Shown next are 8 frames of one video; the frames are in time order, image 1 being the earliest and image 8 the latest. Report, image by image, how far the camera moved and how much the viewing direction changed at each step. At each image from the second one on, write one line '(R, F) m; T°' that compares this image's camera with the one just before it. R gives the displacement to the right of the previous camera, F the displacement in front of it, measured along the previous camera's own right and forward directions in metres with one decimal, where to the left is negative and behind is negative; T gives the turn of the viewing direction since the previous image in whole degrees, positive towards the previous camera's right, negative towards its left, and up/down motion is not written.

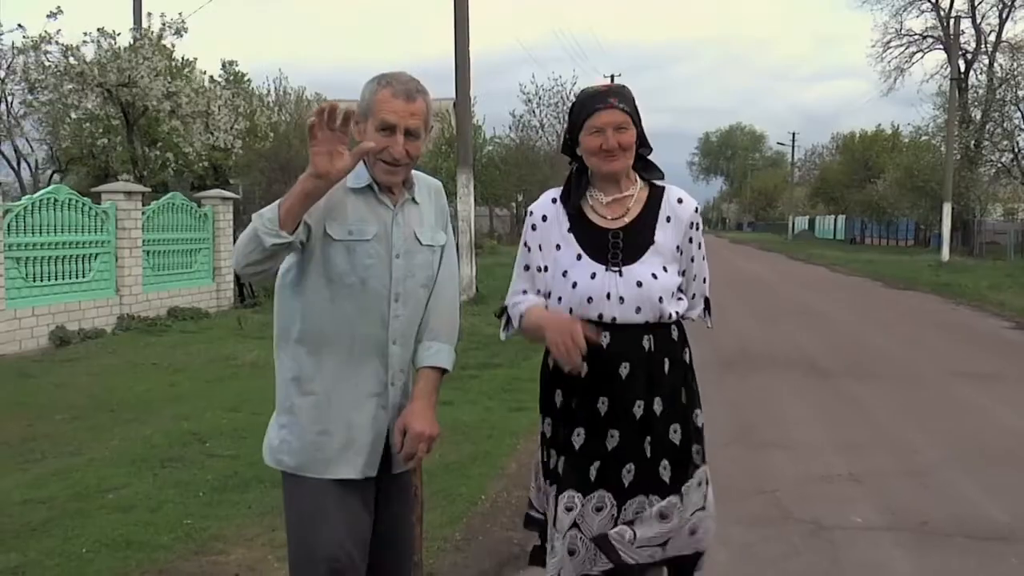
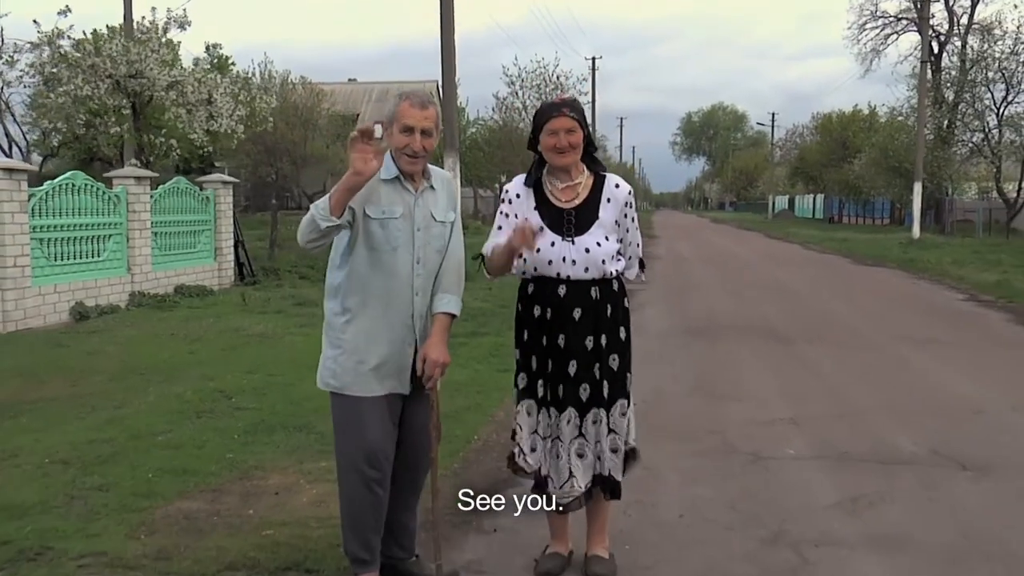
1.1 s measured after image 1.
(0.0, -0.9) m; +1°
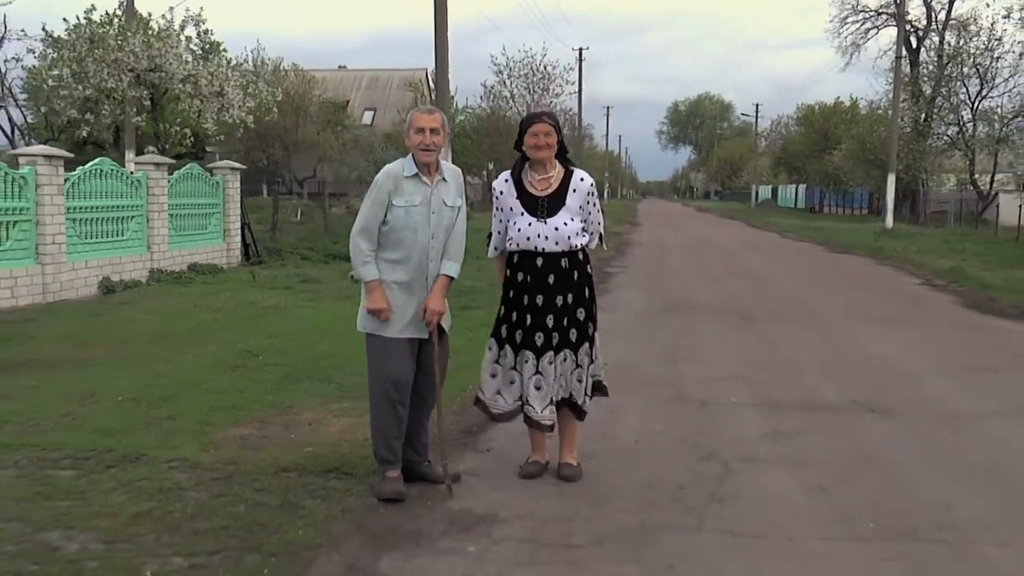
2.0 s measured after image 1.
(0.0, -1.2) m; +1°
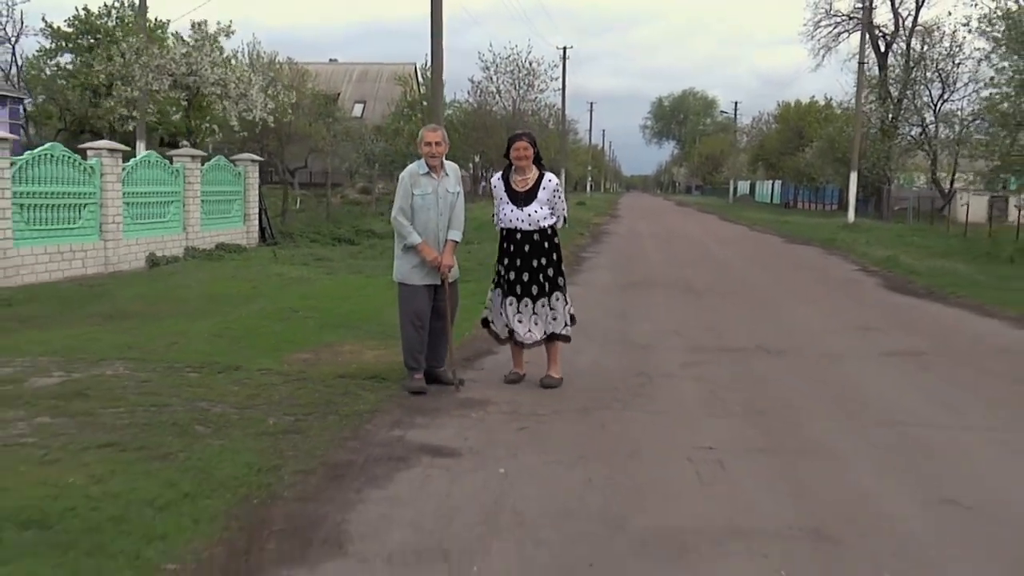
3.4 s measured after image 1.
(0.0, -2.2) m; +1°
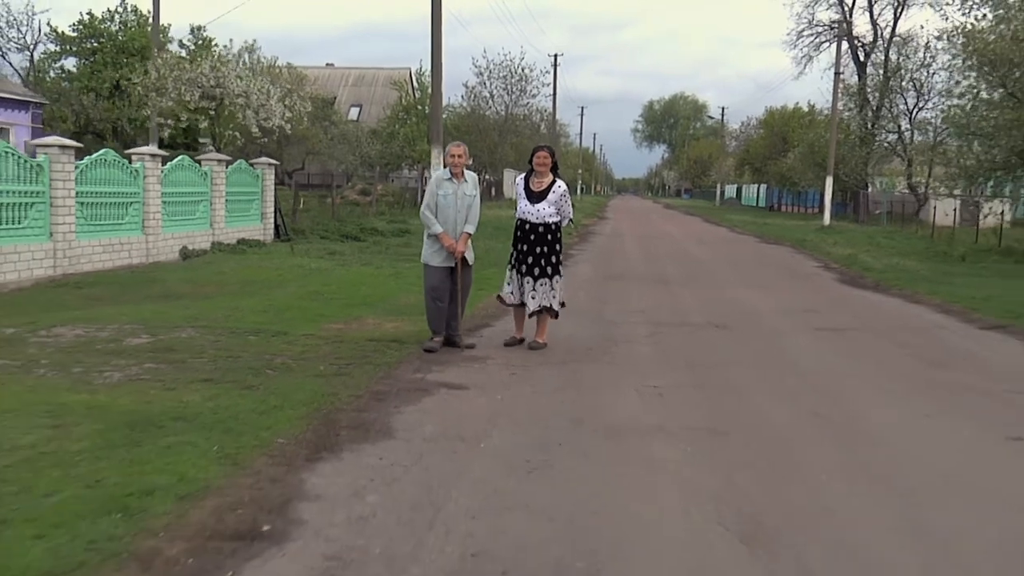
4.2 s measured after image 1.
(0.0, -1.9) m; 0°
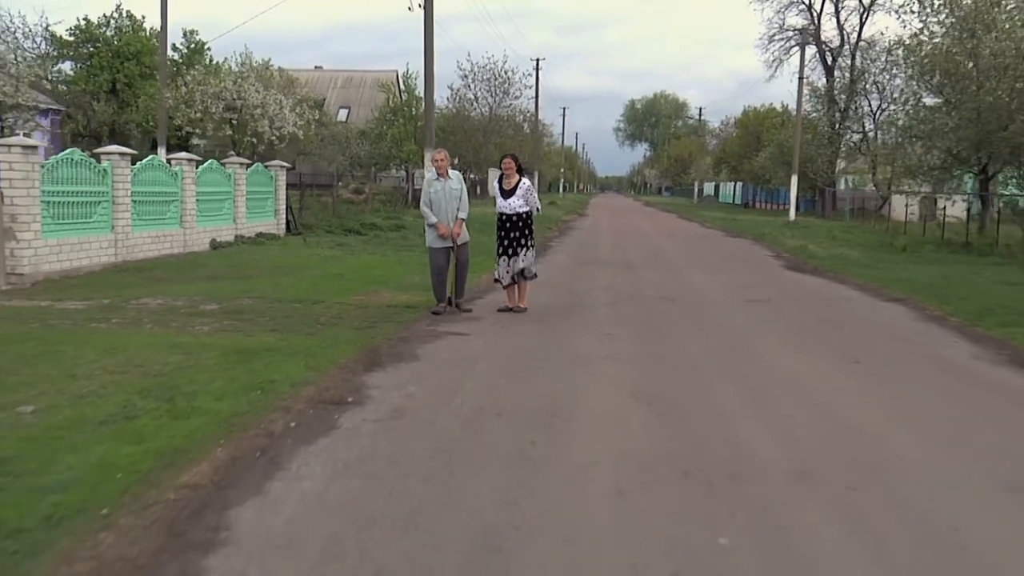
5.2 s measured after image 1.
(0.0, -2.5) m; +1°
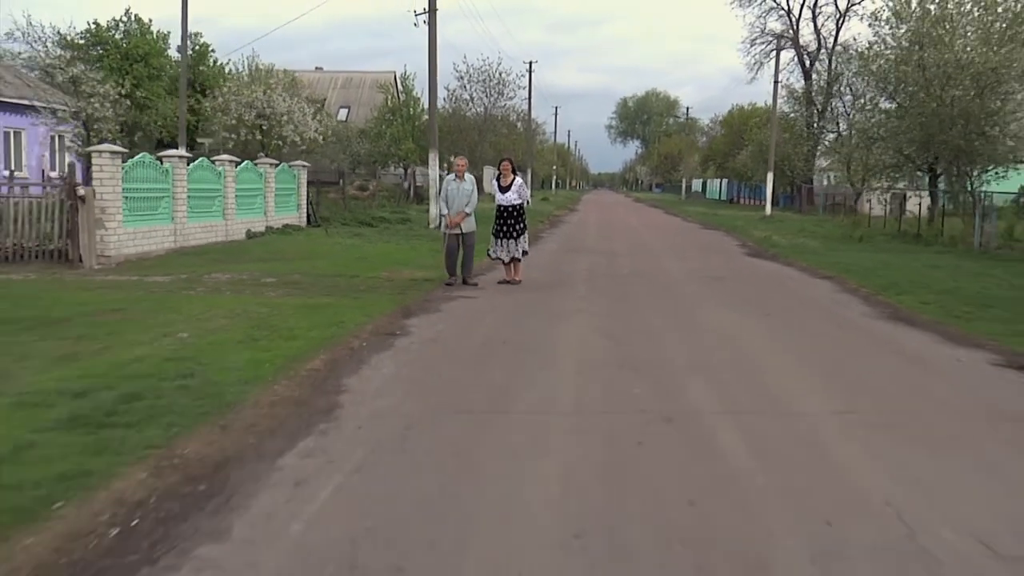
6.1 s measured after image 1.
(0.0, -2.9) m; 0°
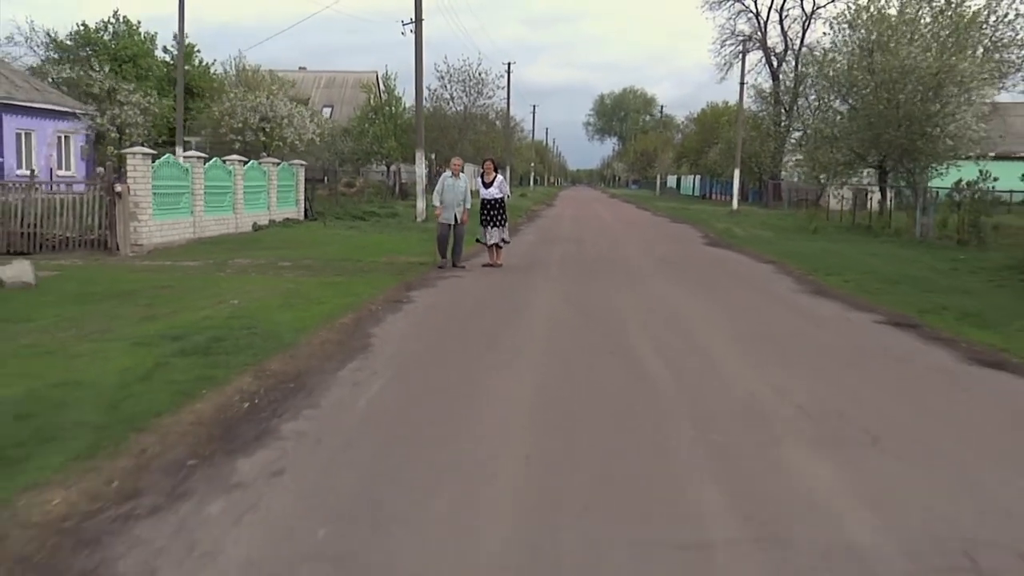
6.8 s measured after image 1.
(0.0, -2.3) m; +1°
